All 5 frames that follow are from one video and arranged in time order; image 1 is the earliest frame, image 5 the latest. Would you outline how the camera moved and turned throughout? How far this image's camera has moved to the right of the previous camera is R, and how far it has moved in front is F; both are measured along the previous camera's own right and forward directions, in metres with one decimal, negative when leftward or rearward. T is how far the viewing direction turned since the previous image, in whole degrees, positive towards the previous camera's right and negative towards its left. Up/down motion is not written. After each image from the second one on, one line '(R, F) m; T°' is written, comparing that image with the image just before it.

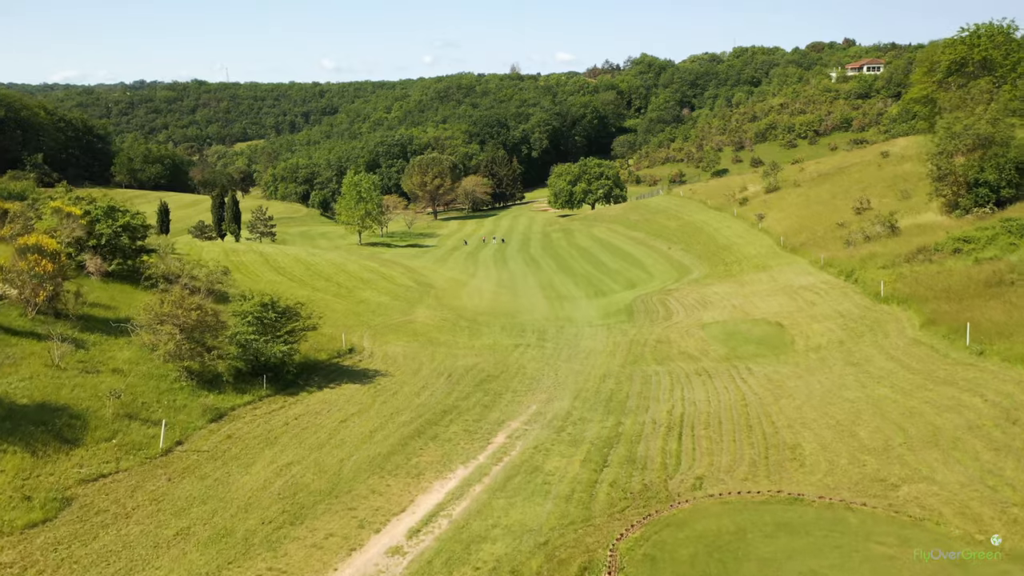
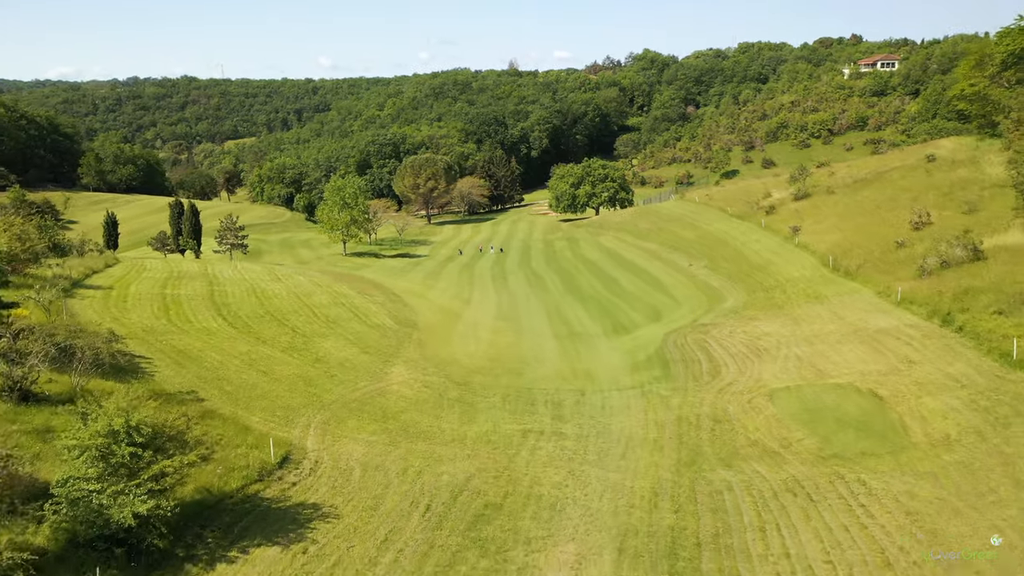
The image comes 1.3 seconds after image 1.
(-0.2, +7.5) m; 0°
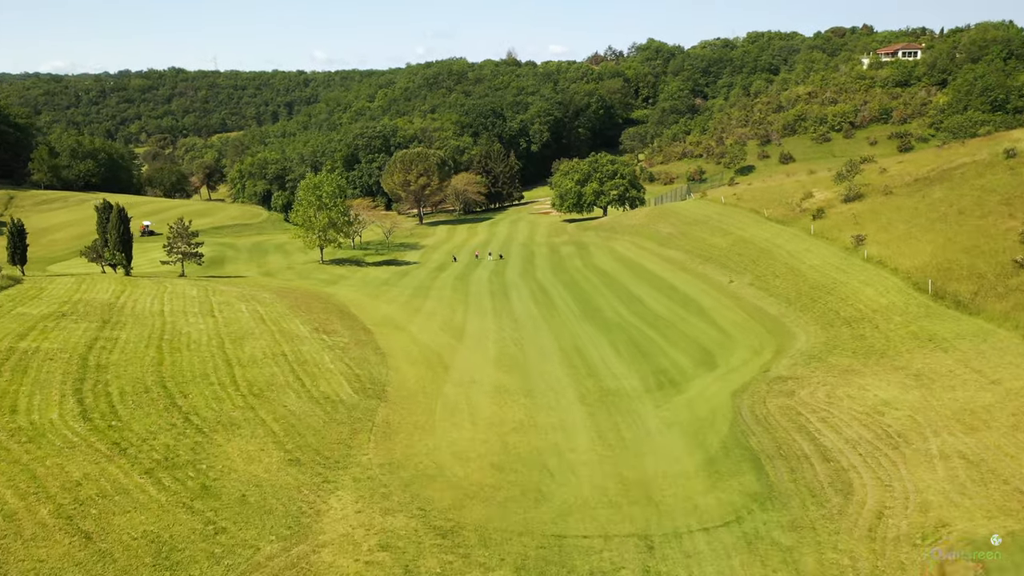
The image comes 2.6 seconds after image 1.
(-0.4, +9.6) m; 0°
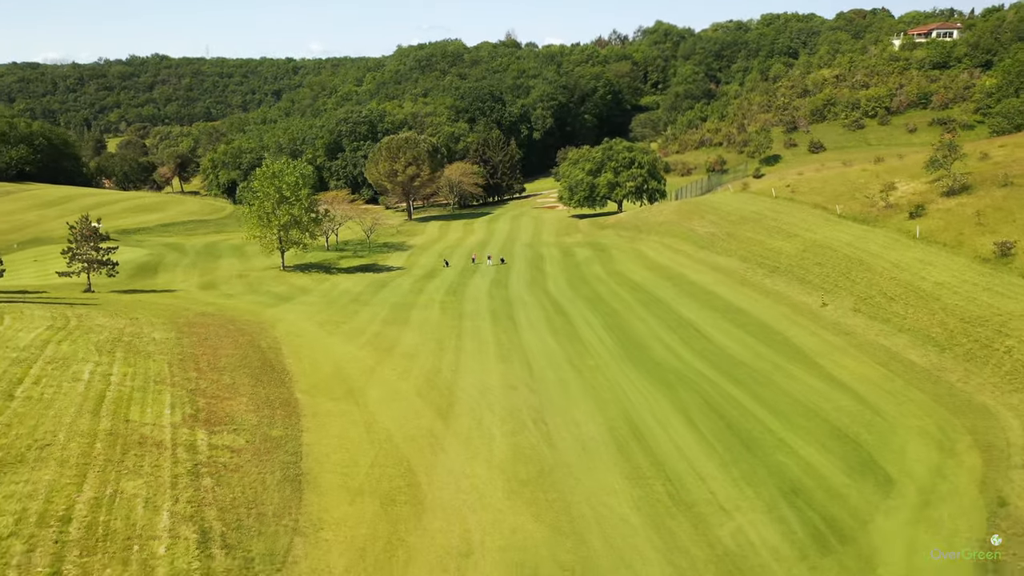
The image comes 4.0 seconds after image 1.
(-0.6, +12.6) m; 0°
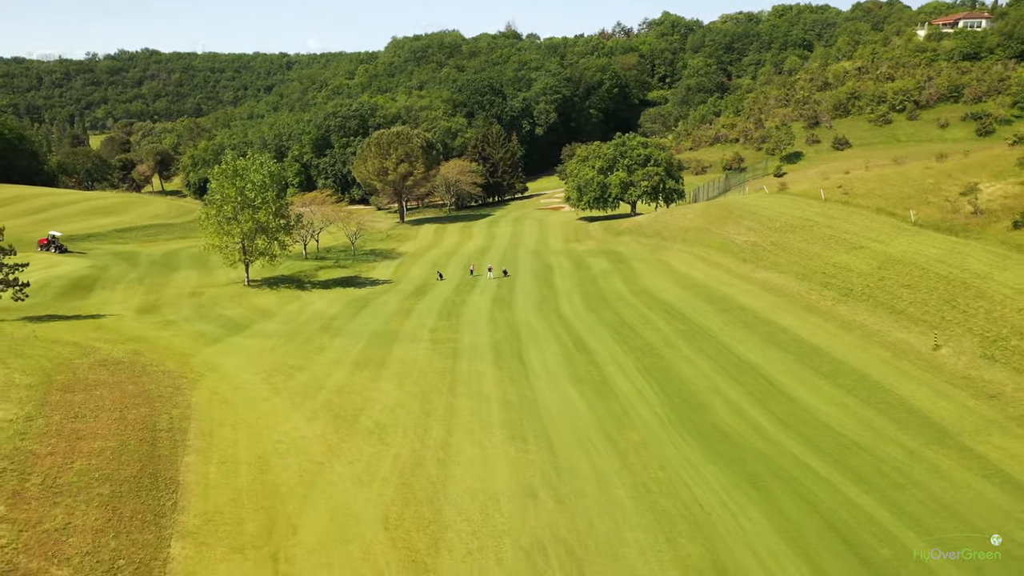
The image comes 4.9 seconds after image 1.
(-0.4, +8.3) m; 0°
